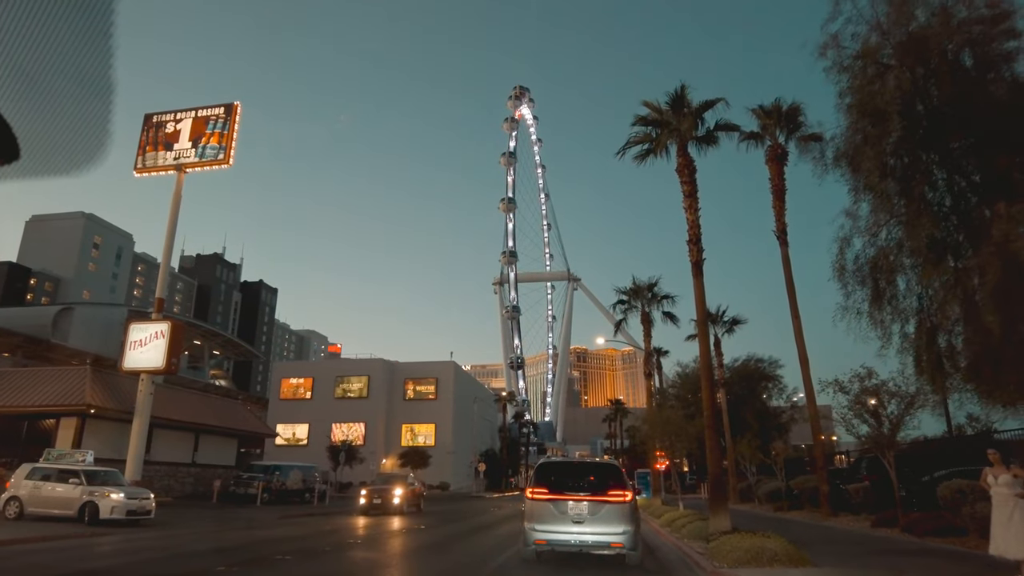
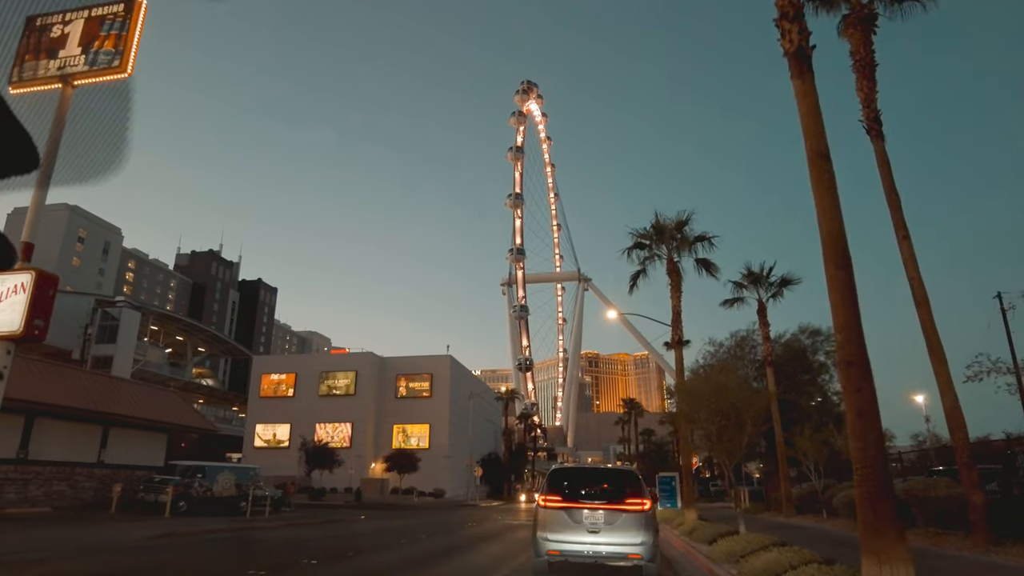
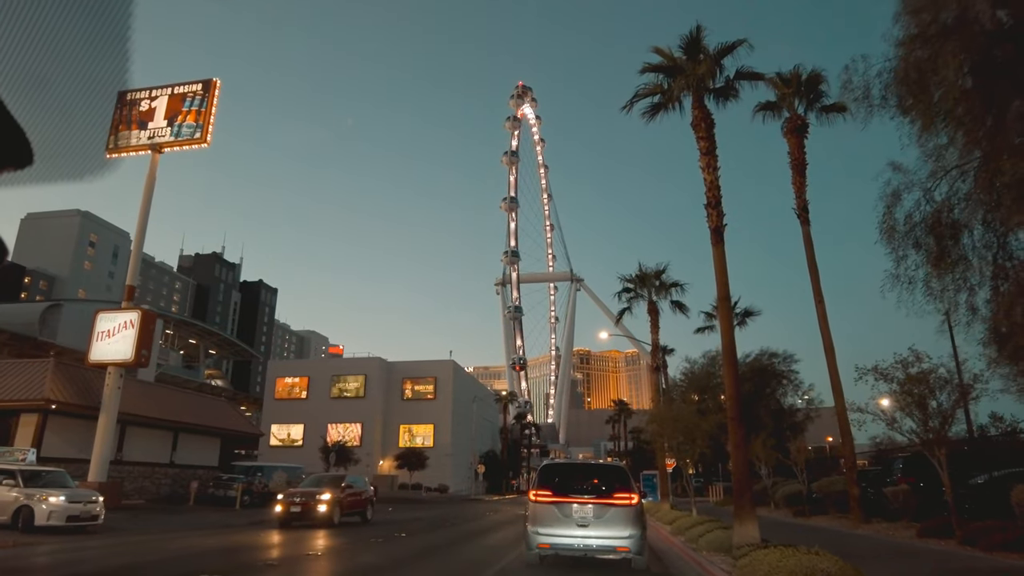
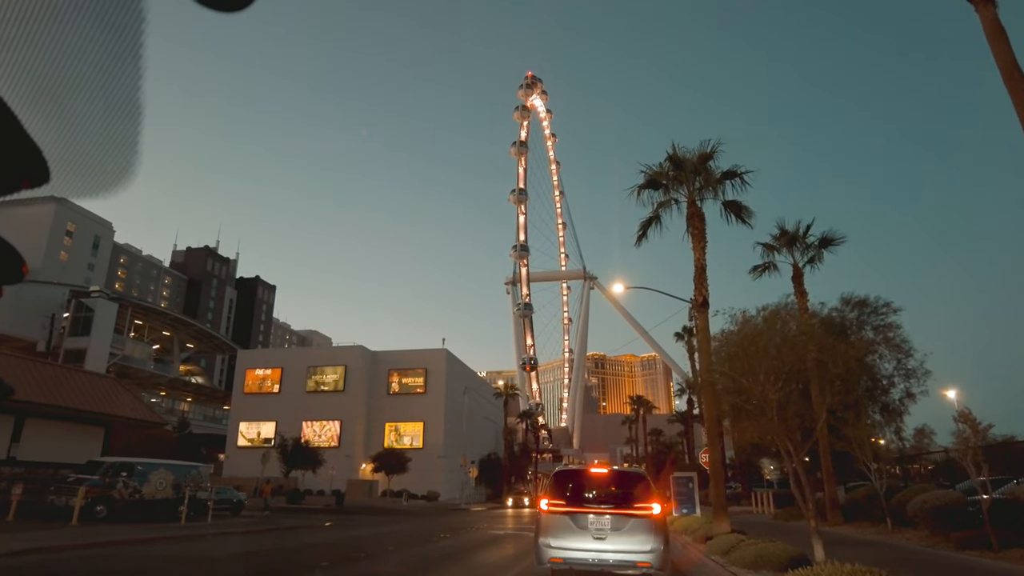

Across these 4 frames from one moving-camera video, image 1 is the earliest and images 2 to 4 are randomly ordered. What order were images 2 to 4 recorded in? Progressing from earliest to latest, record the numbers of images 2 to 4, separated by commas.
3, 2, 4
